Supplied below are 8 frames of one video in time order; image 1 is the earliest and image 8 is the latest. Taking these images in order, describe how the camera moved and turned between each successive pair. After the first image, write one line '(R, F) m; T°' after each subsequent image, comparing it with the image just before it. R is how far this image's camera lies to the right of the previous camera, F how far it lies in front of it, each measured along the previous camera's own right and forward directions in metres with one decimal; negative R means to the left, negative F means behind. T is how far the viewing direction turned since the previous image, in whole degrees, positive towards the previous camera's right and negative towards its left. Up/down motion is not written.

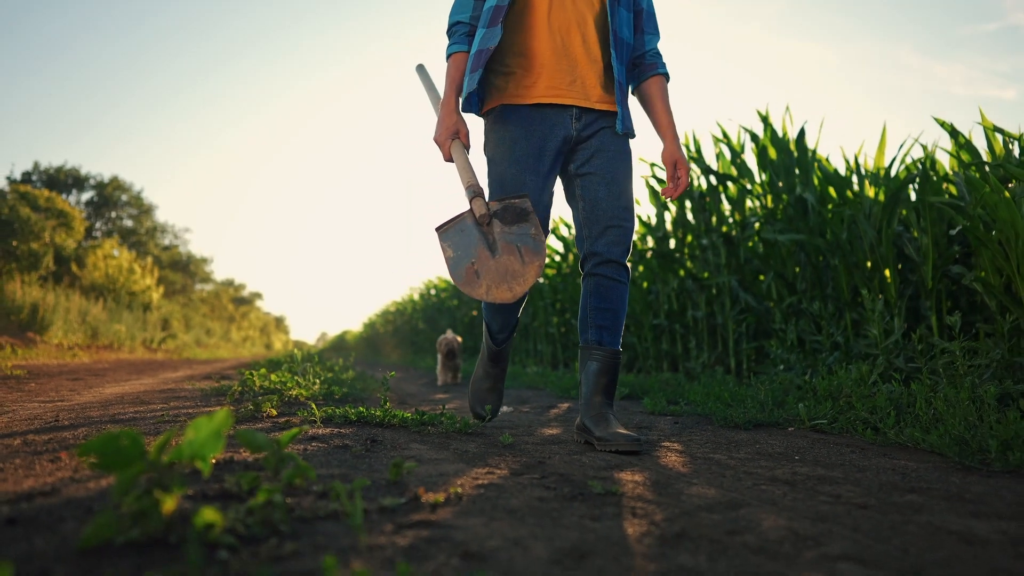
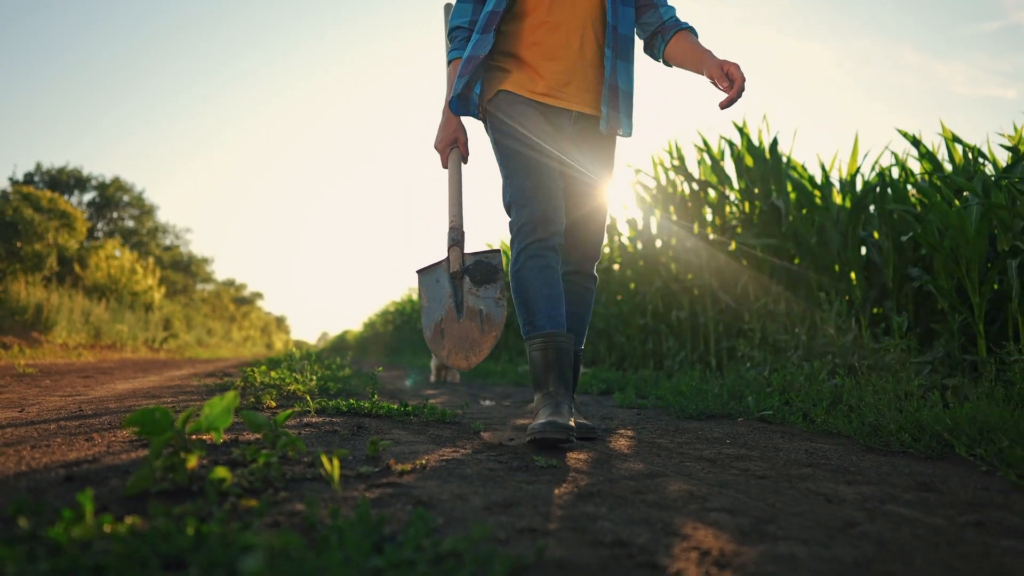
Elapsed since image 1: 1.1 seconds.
(+0.1, -0.4) m; 0°
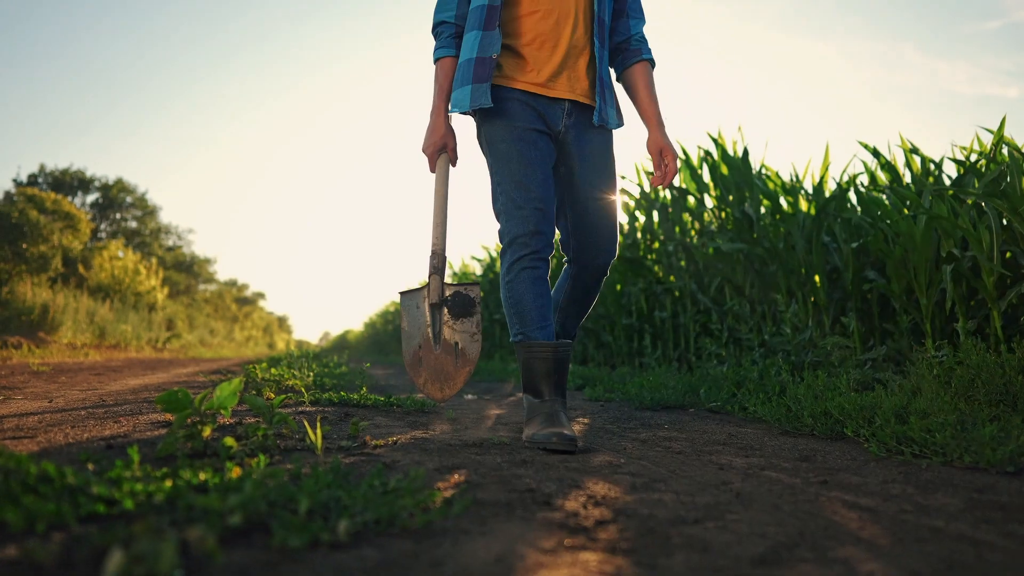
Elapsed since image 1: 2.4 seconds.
(+0.1, -0.4) m; 0°
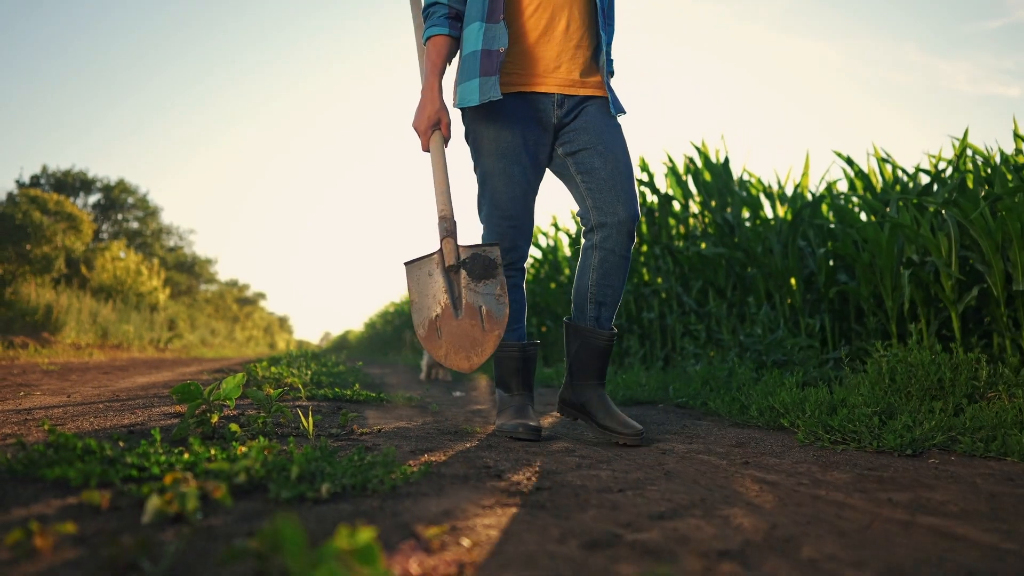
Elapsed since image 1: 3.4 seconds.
(+0.1, -0.3) m; 0°
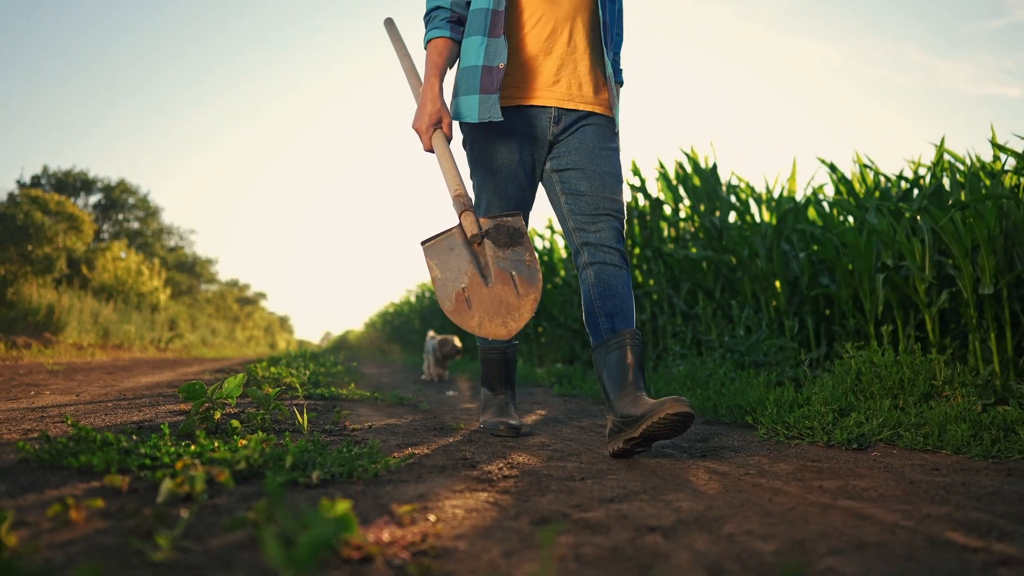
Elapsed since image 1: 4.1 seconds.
(+0.1, -0.2) m; 0°
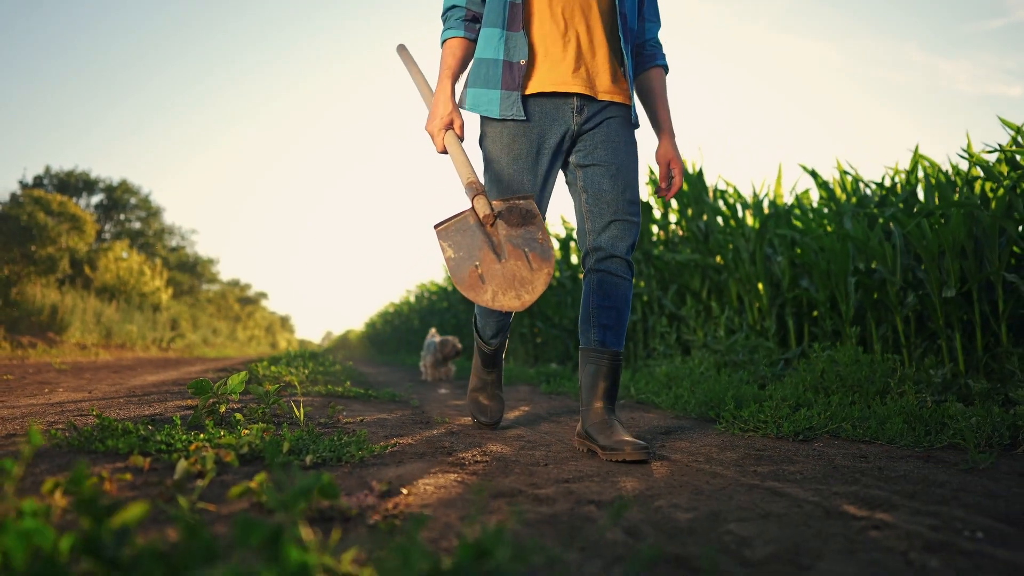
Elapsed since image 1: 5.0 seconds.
(+0.1, -0.3) m; 0°
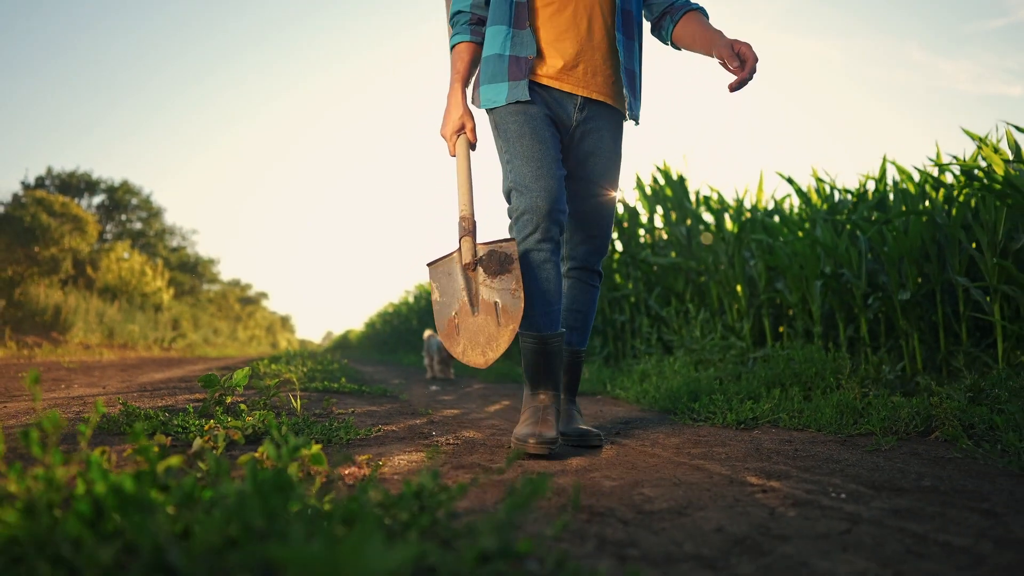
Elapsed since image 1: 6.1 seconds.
(+0.1, -0.4) m; 0°
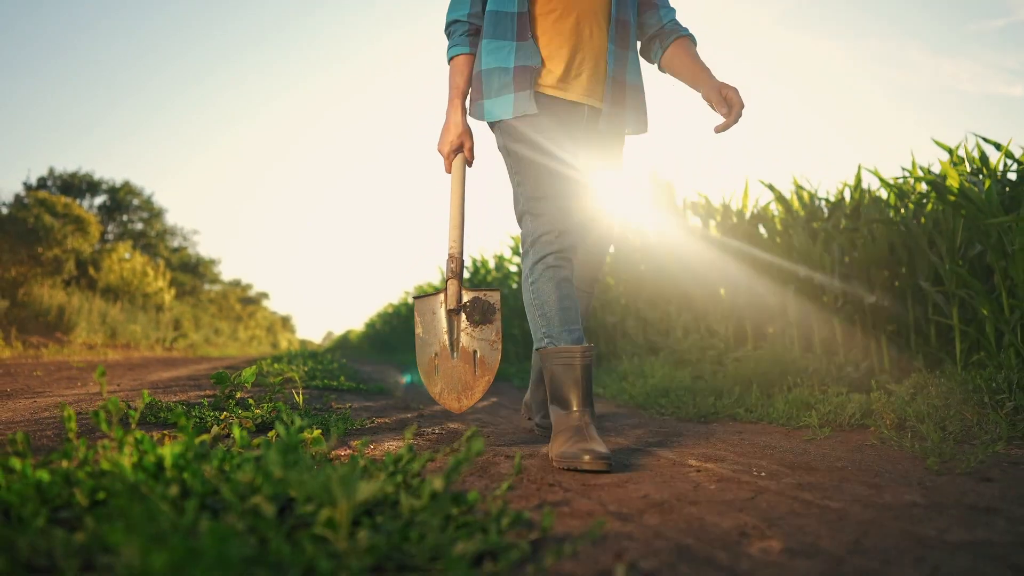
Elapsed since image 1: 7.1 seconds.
(+0.1, -0.3) m; 0°
